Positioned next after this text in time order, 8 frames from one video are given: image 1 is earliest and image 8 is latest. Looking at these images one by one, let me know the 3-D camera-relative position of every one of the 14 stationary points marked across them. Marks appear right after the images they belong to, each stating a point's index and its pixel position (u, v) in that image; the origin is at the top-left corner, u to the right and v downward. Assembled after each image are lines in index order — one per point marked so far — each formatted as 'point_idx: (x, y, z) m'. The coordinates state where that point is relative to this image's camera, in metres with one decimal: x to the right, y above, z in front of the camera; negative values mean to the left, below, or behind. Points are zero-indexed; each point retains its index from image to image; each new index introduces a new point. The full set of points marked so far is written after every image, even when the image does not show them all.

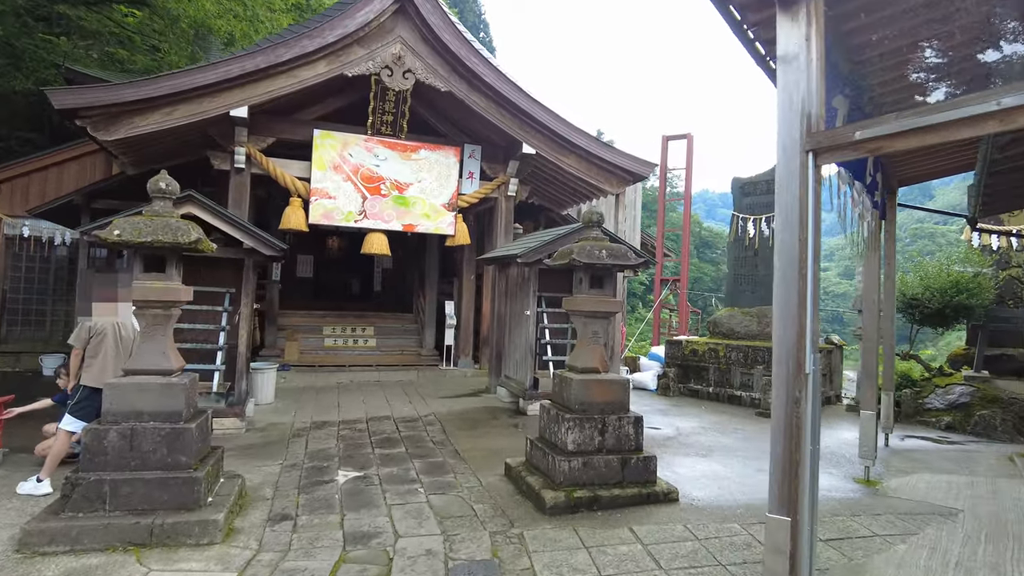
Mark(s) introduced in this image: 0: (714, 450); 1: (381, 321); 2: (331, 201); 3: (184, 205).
0: (+1.9, -1.5, +6.2) m
1: (-2.4, -0.6, +12.3) m
2: (-2.3, +1.1, +8.3) m
3: (-3.1, +0.8, +6.1) m
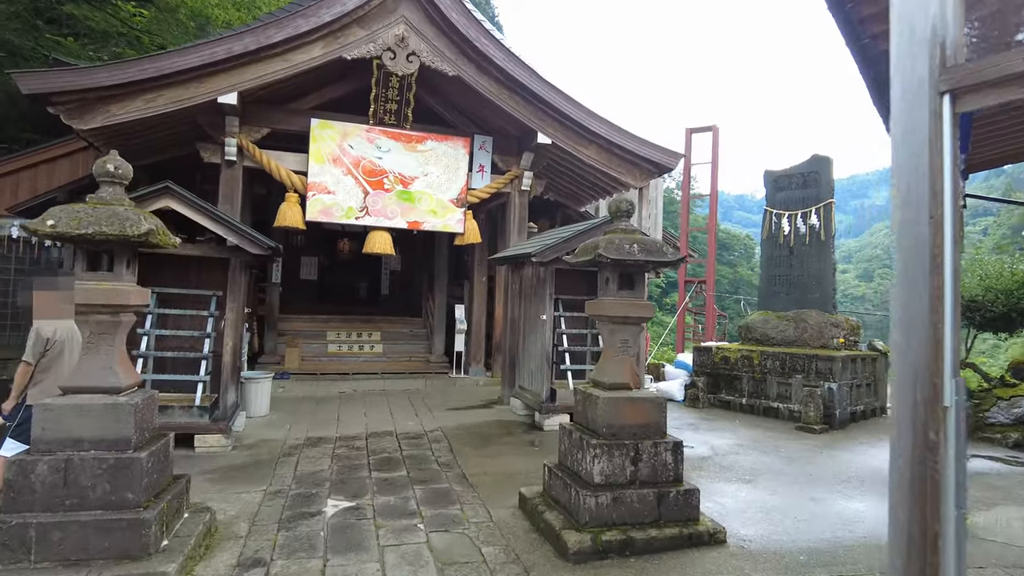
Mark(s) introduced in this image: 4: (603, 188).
0: (+2.0, -1.5, +5.4) m
1: (-2.2, -0.7, +11.6) m
2: (-2.1, +1.1, +7.7) m
3: (-3.0, +0.8, +5.5) m
4: (+1.2, +1.4, +9.1) m
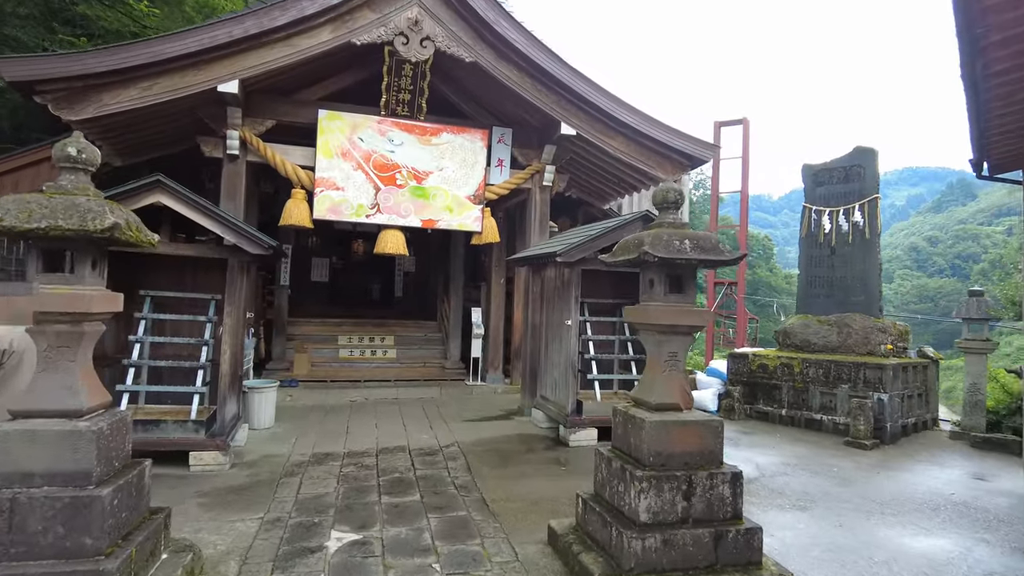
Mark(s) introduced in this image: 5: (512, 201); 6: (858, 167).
0: (+2.2, -1.6, +4.8) m
1: (-1.9, -0.7, +11.1) m
2: (-1.9, +1.1, +7.2) m
3: (-2.8, +0.7, +5.0) m
4: (+1.5, +1.4, +8.5) m
5: (0.0, +1.2, +8.9) m
6: (+4.4, +1.5, +8.4) m
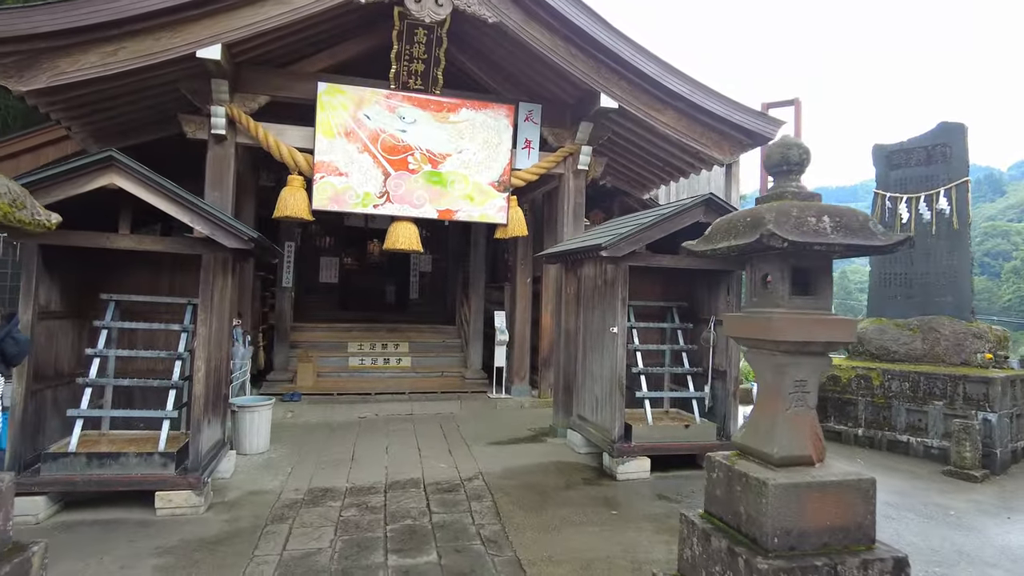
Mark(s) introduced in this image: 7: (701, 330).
0: (+2.5, -1.5, +3.7) m
1: (-1.5, -0.7, +10.1) m
2: (-1.6, +1.0, +6.2) m
3: (-2.5, +0.7, +4.0) m
4: (+1.8, +1.4, +7.4) m
5: (+0.3, +1.2, +7.9) m
6: (+4.7, +1.6, +7.2) m
7: (+1.8, -0.4, +6.1) m
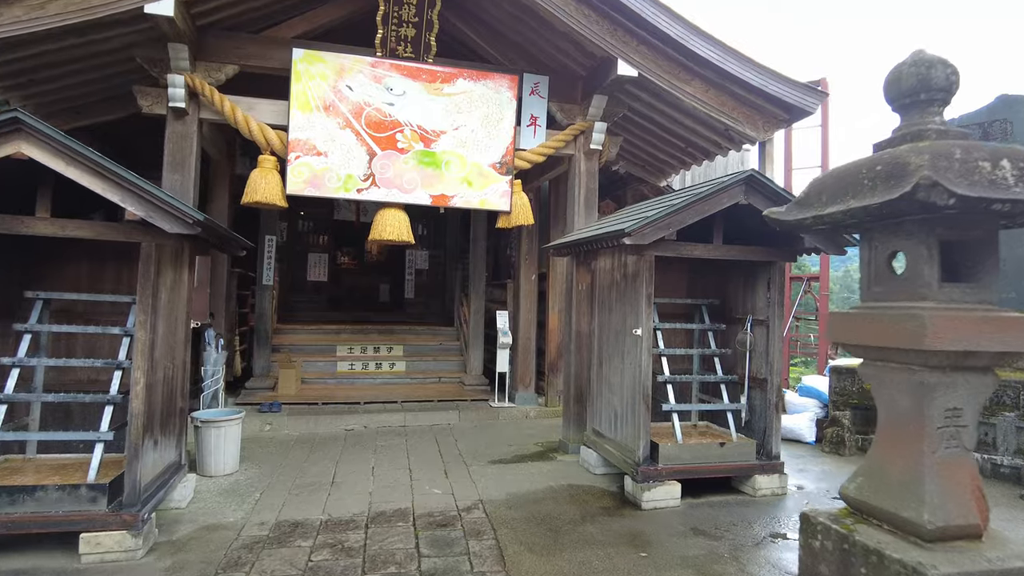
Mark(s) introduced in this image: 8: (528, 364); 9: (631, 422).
0: (+2.5, -1.5, +2.9) m
1: (-1.4, -0.7, +9.3) m
2: (-1.6, +1.1, +5.4) m
3: (-2.5, +0.7, +3.2) m
4: (+1.9, +1.4, +6.6) m
5: (+0.4, +1.2, +7.1) m
6: (+4.8, +1.6, +6.4) m
7: (+1.8, -0.4, +5.3) m
8: (+0.2, -0.9, +7.7) m
9: (+0.9, -1.0, +4.7) m
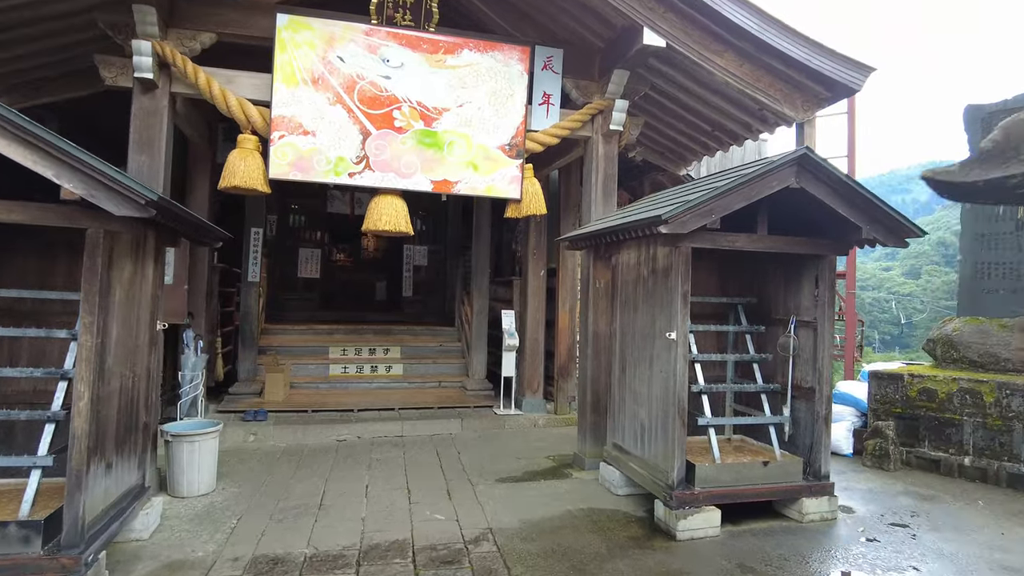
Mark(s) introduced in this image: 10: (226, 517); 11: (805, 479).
0: (+2.6, -1.5, +2.3) m
1: (-1.3, -0.7, +8.7) m
2: (-1.5, +1.1, +4.8) m
3: (-2.4, +0.8, +2.6) m
4: (+1.9, +1.4, +6.0) m
5: (+0.5, +1.2, +6.5) m
6: (+4.9, +1.6, +5.8) m
7: (+1.9, -0.3, +4.7) m
8: (+0.3, -0.9, +7.1) m
9: (+0.9, -0.9, +4.1) m
10: (-1.9, -1.5, +4.3) m
11: (+1.9, -1.3, +4.3) m
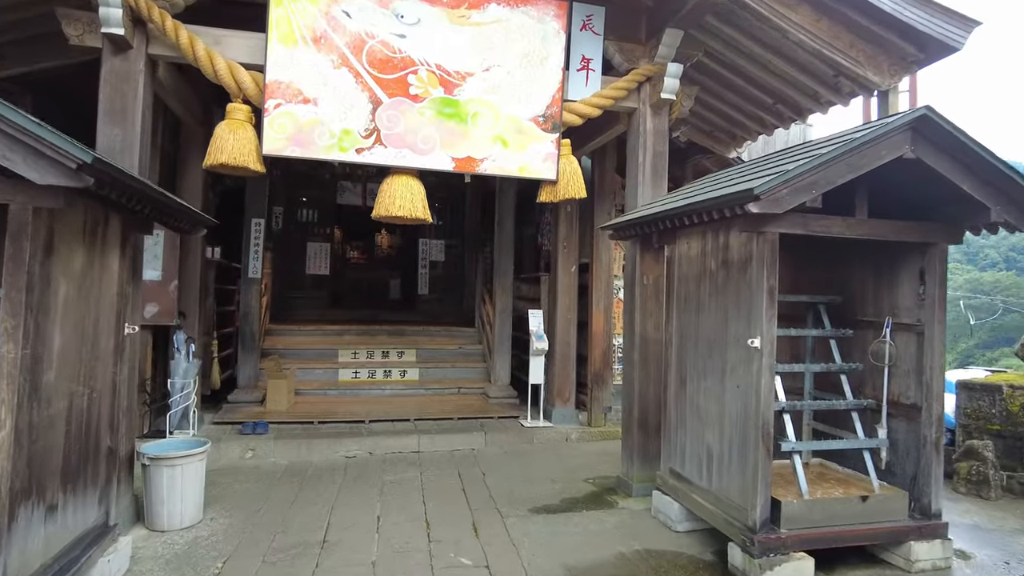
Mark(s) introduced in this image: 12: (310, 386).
0: (+2.8, -1.5, +1.5) m
1: (-1.0, -0.6, +8.0) m
2: (-1.3, +1.1, +4.0) m
3: (-2.2, +0.8, +1.9) m
4: (+2.2, +1.5, +5.2) m
5: (+0.7, +1.3, +5.7) m
6: (+5.1, +1.7, +4.9) m
7: (+2.1, -0.3, +3.9) m
8: (+0.5, -0.8, +6.4) m
9: (+1.2, -0.9, +3.3) m
10: (-1.6, -1.5, +3.6) m
11: (+2.2, -1.2, +3.5) m
12: (-2.1, -1.0, +6.9) m
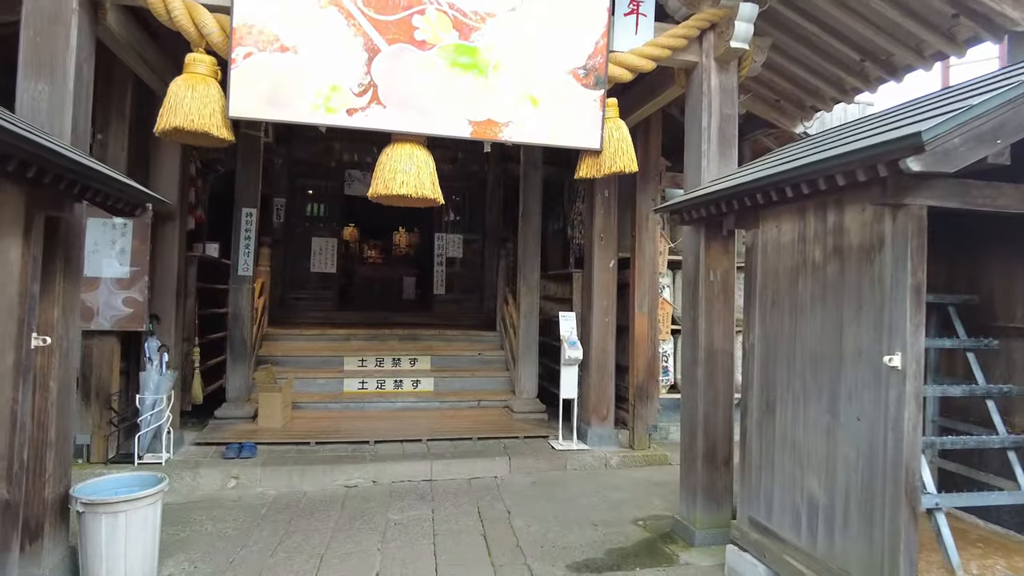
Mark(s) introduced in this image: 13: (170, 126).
0: (+2.9, -1.4, +0.5) m
1: (-0.7, -0.6, +7.1) m
2: (-1.1, +1.1, +3.2) m
3: (-2.1, +0.8, +1.1) m
4: (+2.4, +1.5, +4.2) m
5: (+0.9, +1.3, +4.8) m
6: (+5.3, +1.7, +3.9) m
7: (+2.3, -0.3, +3.0) m
8: (+0.8, -0.8, +5.5) m
9: (+1.3, -0.9, +2.4) m
10: (-1.5, -1.5, +2.7) m
11: (+2.3, -1.2, +2.6) m
12: (-1.9, -1.0, +6.1) m
13: (-1.6, +0.8, +3.1) m
